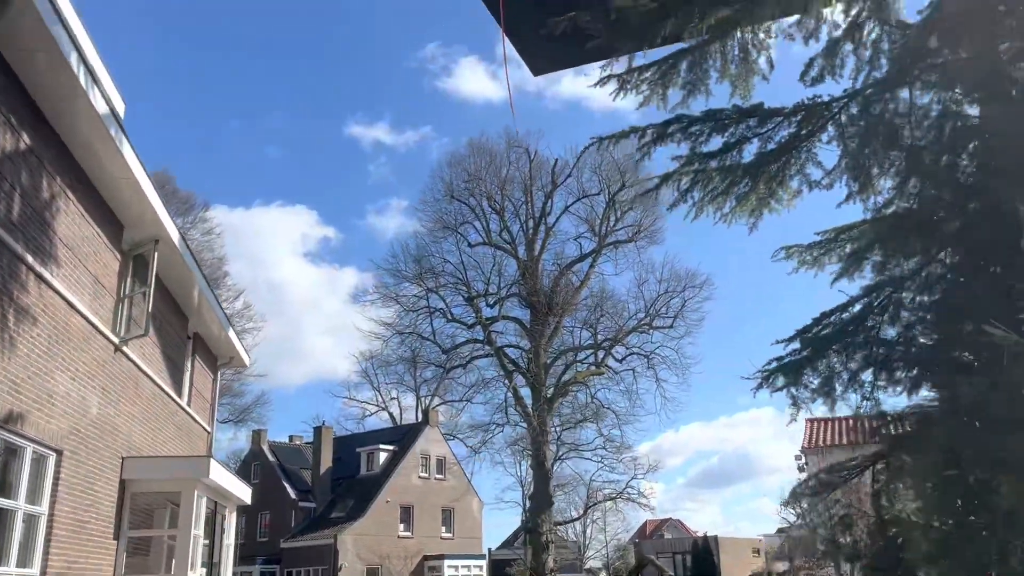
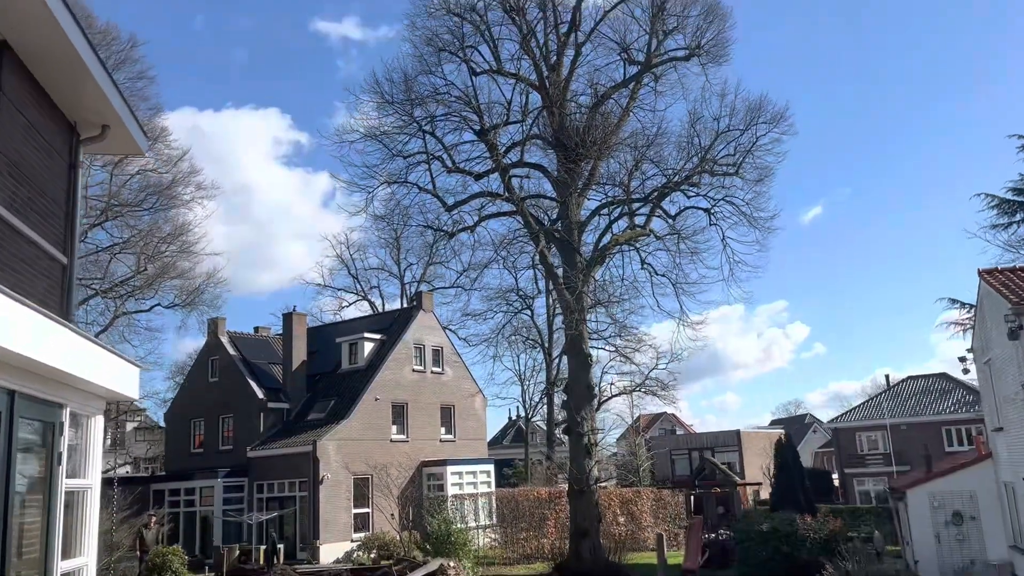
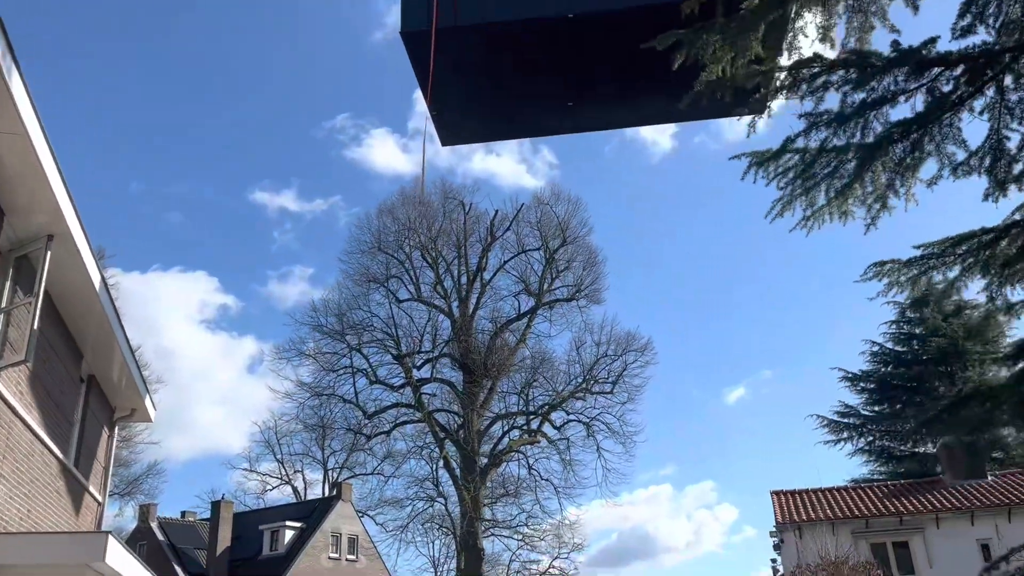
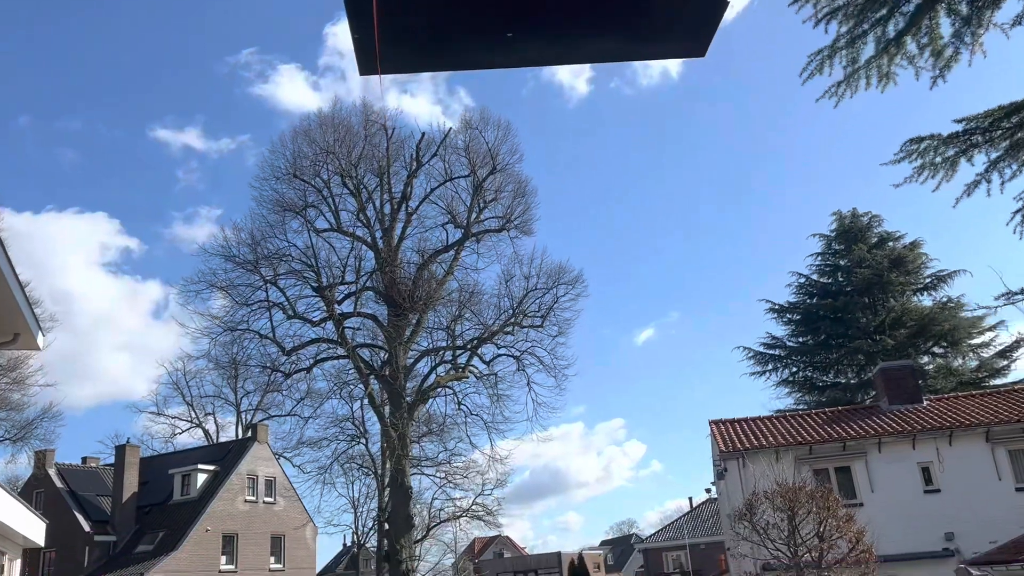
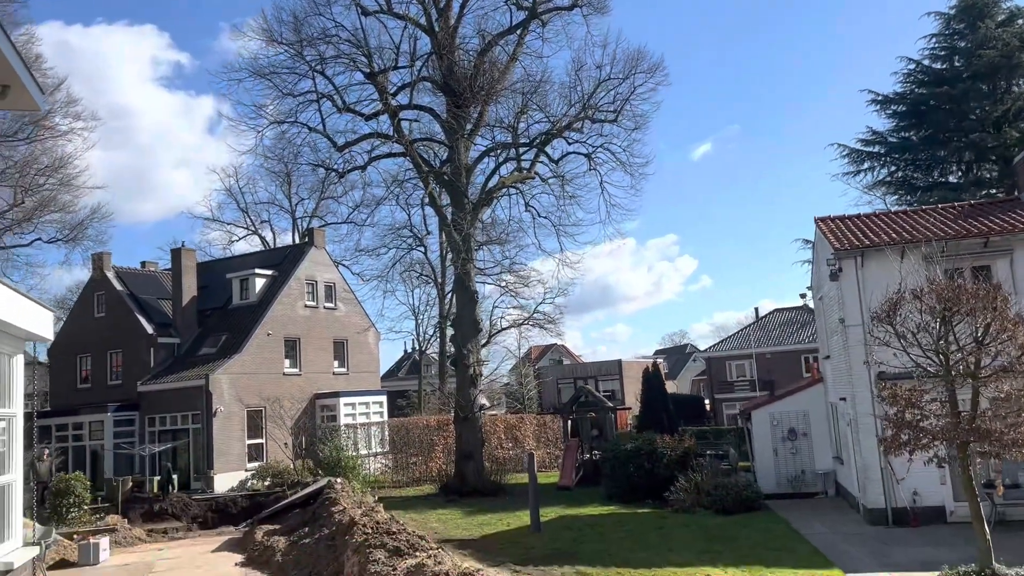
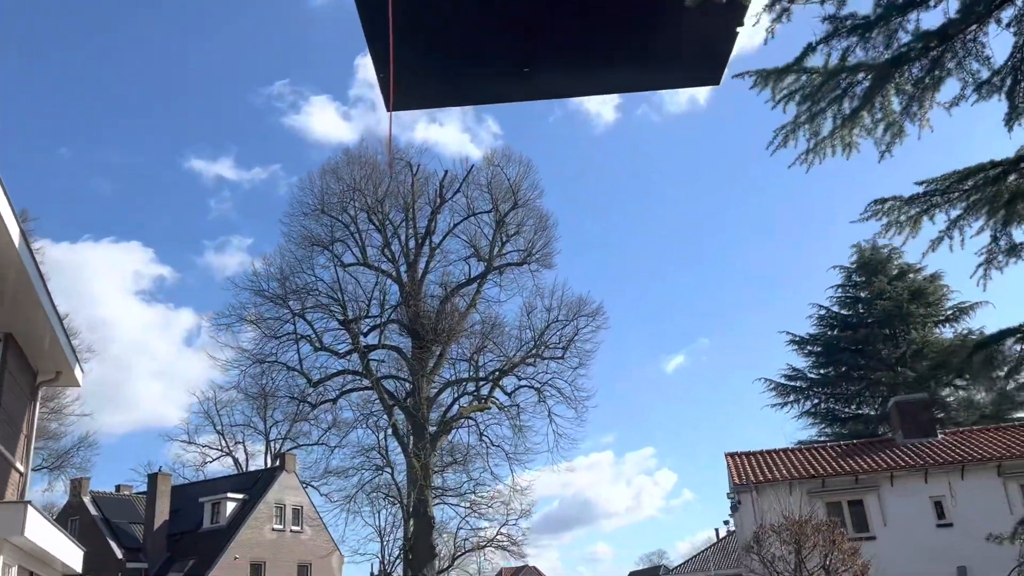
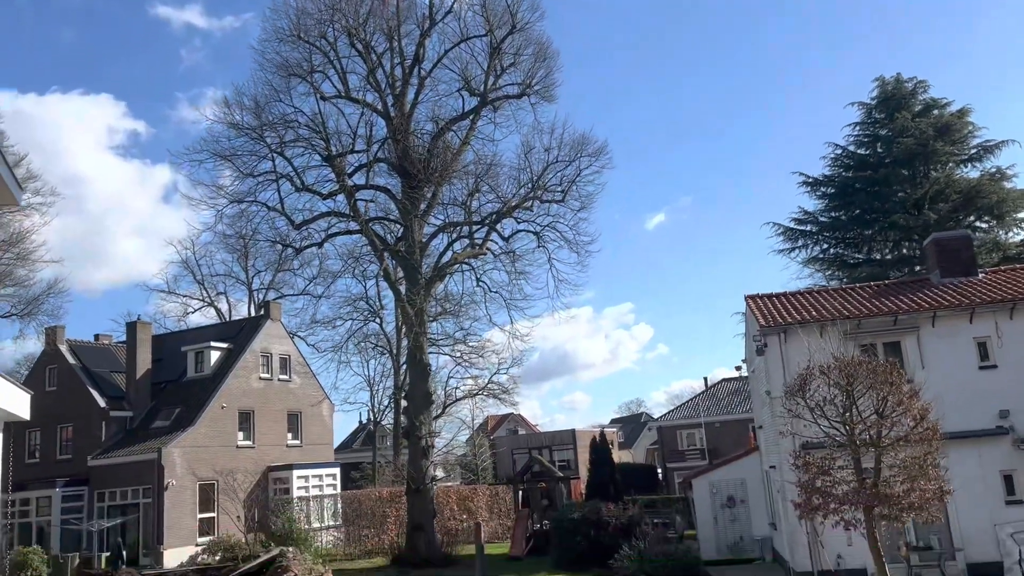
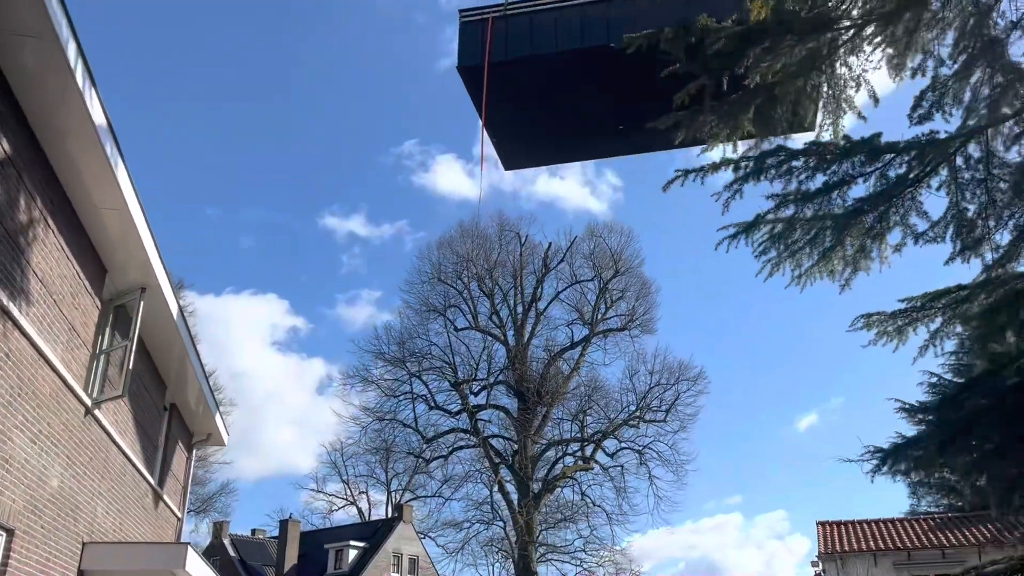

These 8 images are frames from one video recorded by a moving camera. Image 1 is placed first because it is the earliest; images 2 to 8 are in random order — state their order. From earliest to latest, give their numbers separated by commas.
8, 3, 6, 4, 7, 5, 2
